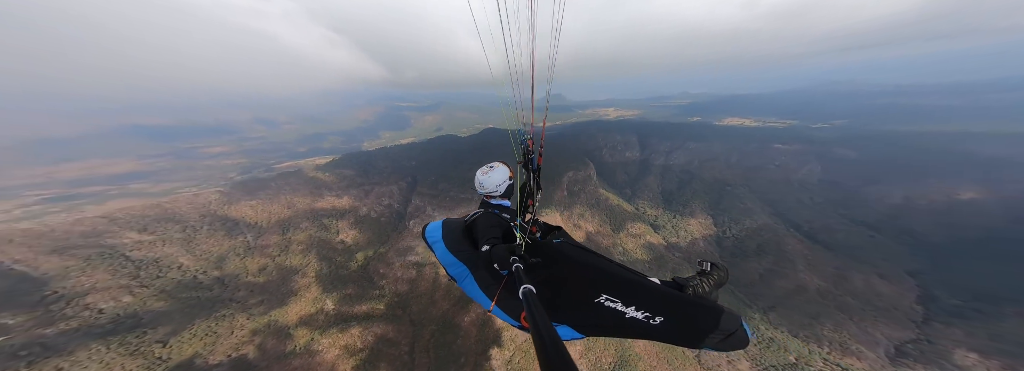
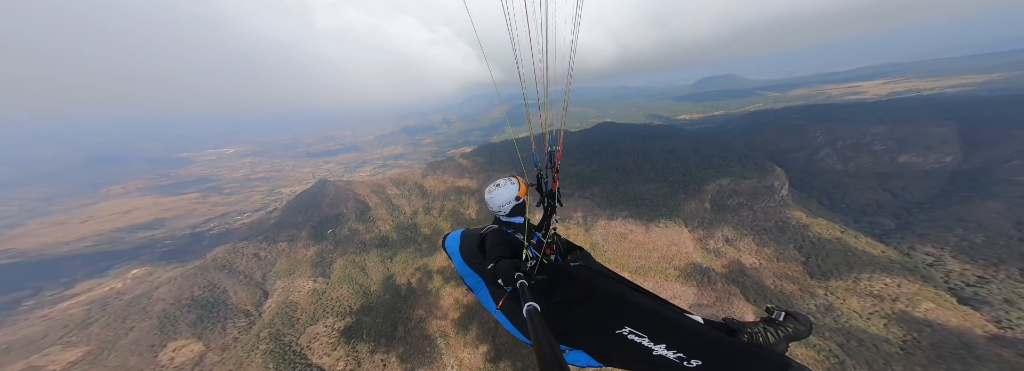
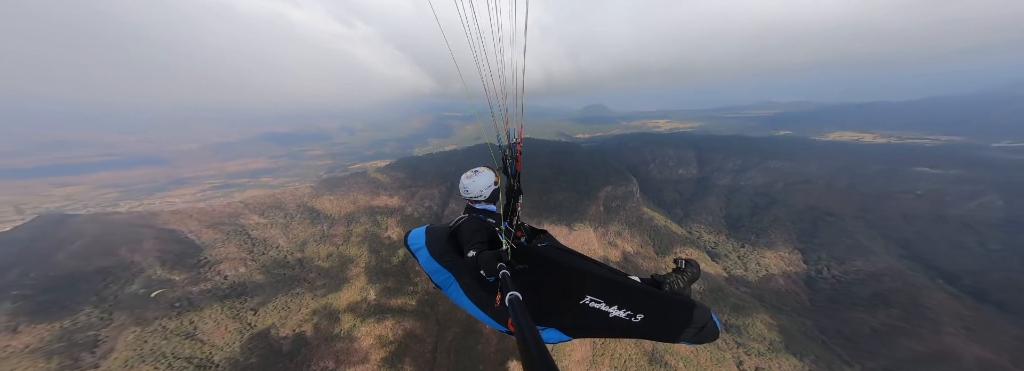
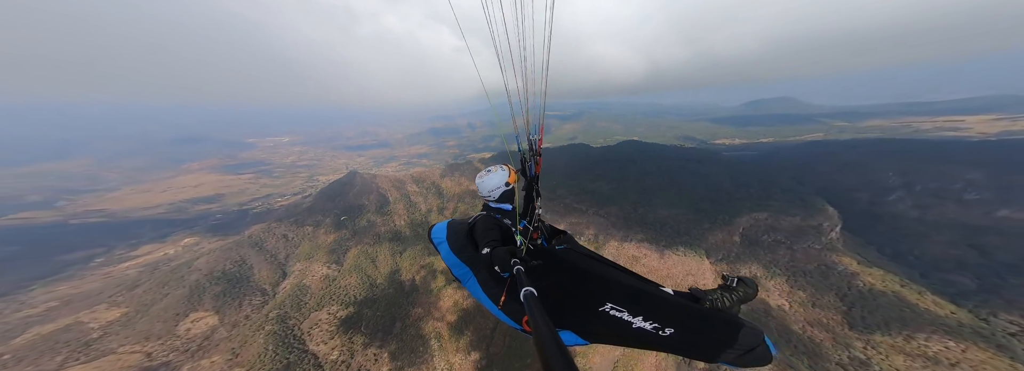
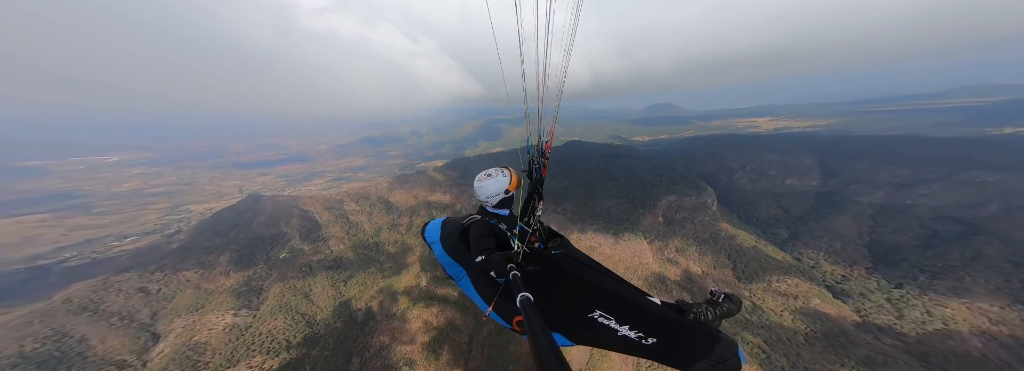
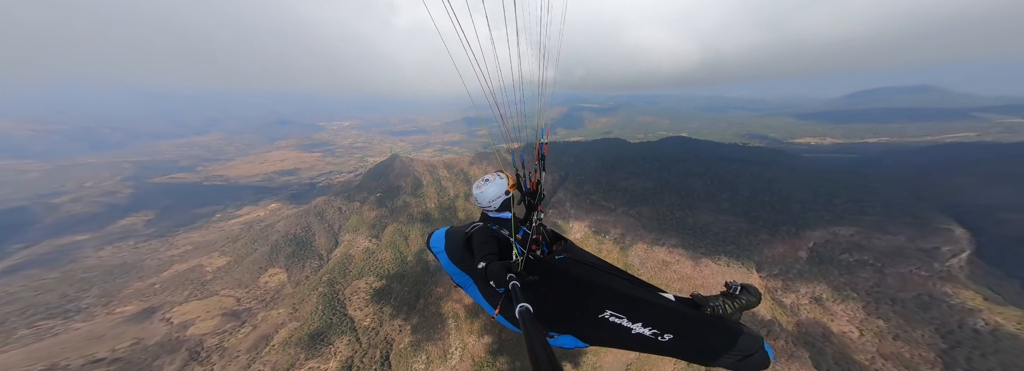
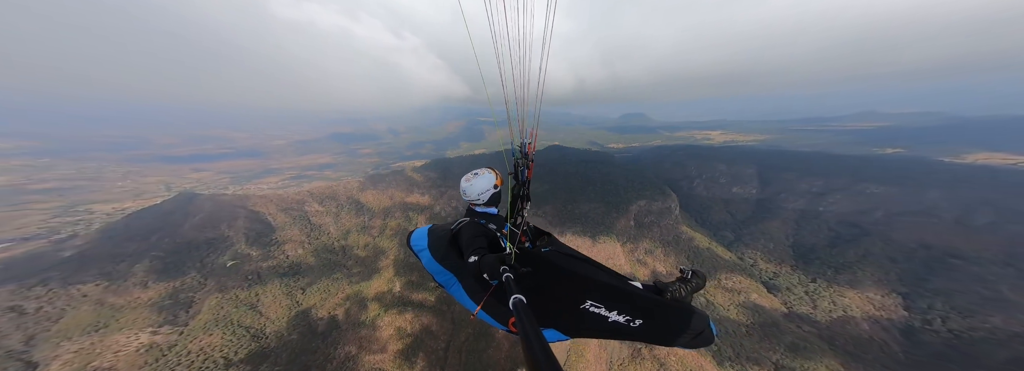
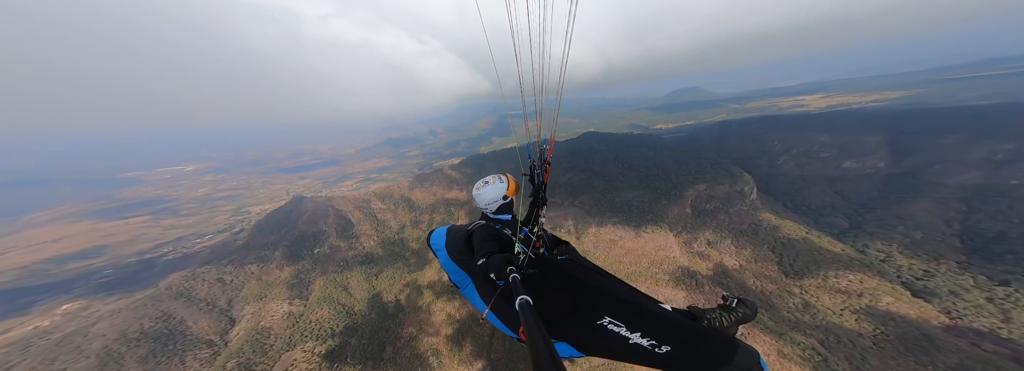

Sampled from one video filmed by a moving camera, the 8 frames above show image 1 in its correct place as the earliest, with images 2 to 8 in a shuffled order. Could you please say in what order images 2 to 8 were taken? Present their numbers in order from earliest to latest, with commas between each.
3, 7, 5, 8, 2, 4, 6
